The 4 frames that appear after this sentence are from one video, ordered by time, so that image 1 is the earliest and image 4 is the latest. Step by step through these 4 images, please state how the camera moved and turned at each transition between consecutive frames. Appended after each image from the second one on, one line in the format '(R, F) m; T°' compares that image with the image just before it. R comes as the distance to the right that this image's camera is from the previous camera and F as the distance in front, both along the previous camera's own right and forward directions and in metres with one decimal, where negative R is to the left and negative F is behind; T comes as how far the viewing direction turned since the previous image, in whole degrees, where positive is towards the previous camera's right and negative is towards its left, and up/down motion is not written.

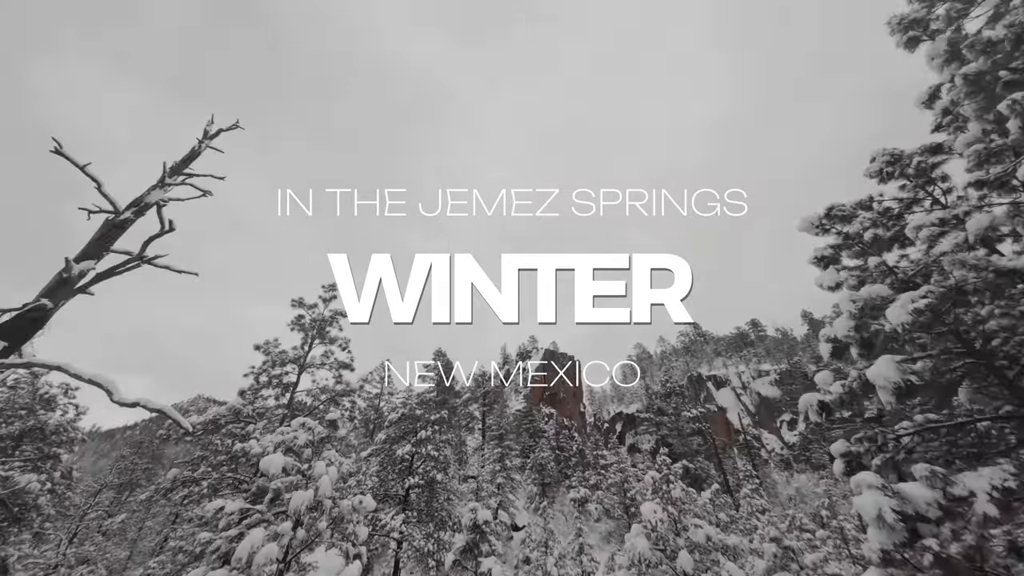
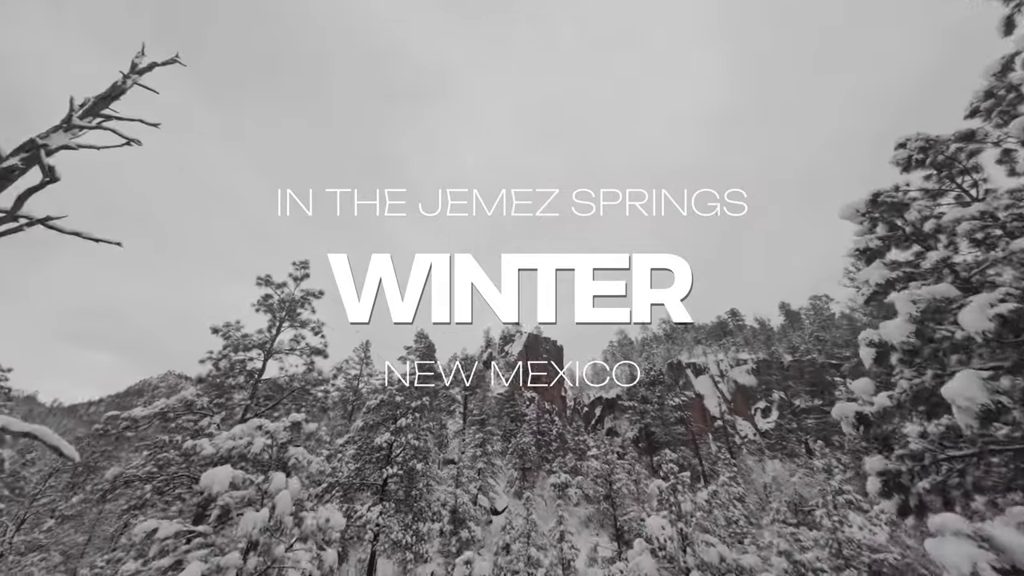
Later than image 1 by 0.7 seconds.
(-0.2, +1.0) m; +2°
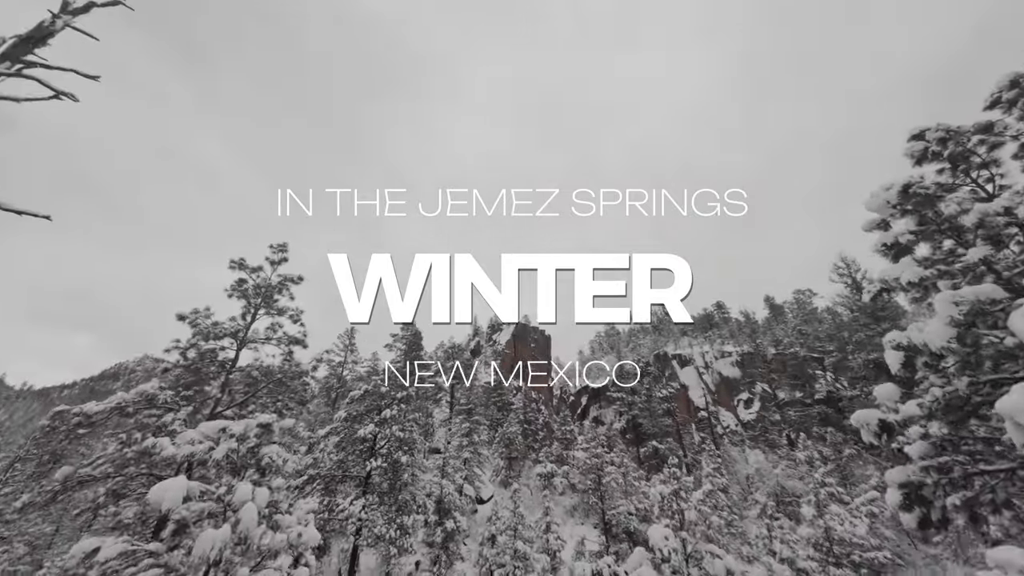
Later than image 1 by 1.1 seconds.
(-0.1, +0.6) m; +2°
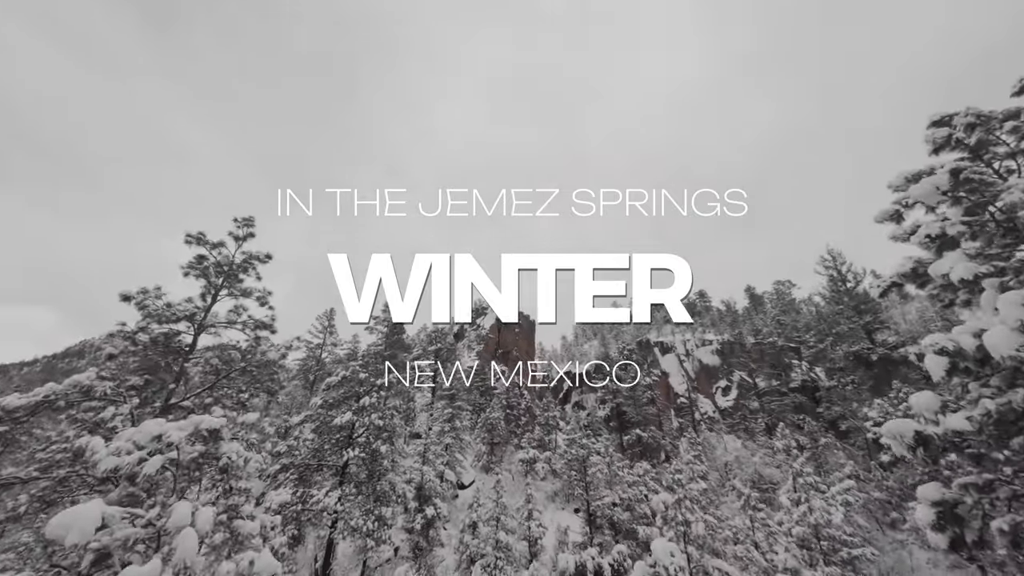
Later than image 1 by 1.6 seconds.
(-0.1, +0.8) m; +2°
